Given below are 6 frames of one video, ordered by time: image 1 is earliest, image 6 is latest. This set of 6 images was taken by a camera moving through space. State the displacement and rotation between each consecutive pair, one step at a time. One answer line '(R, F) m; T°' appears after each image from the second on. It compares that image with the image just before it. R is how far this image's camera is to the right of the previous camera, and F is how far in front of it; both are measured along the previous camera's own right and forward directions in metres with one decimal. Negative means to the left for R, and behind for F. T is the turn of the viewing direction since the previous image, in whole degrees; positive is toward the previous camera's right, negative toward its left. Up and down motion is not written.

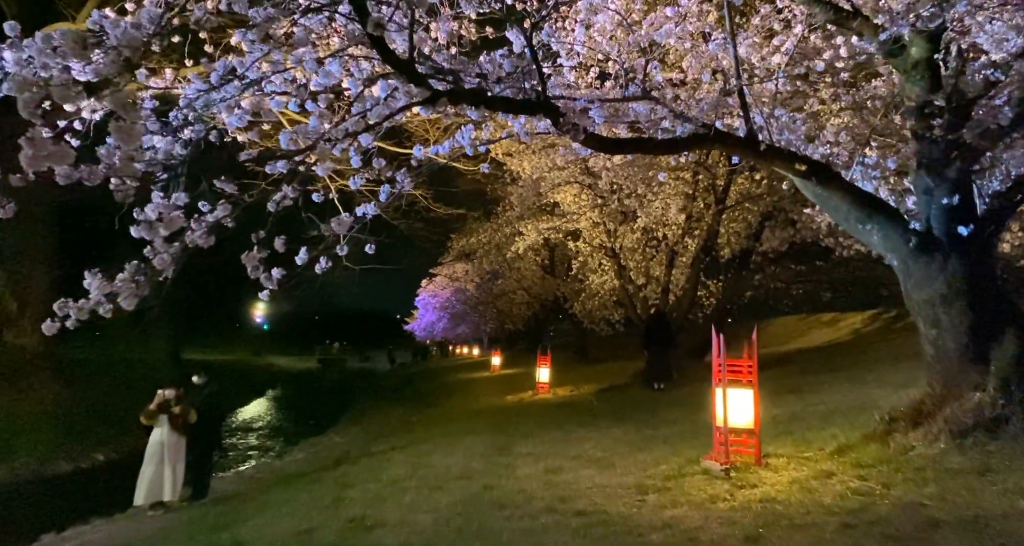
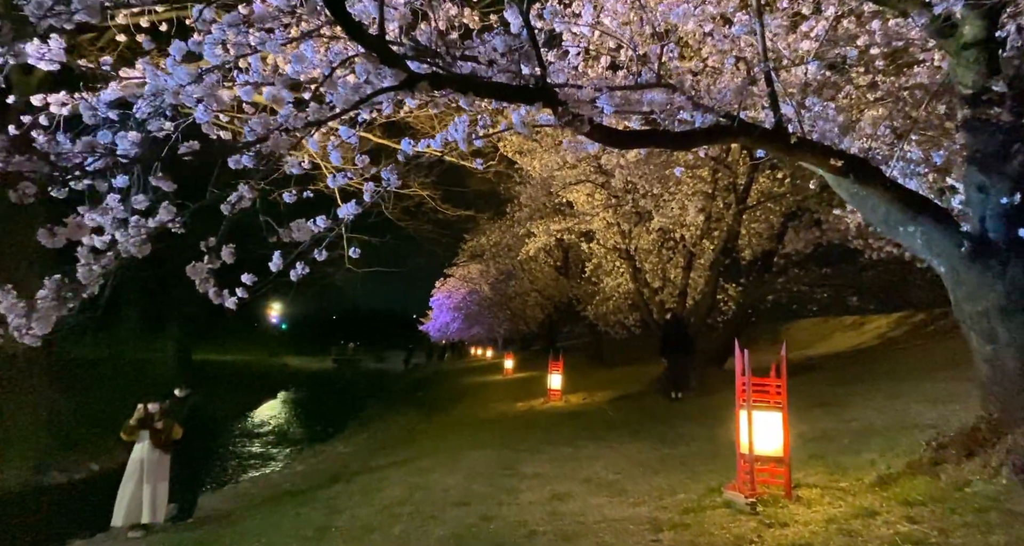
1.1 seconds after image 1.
(+0.1, +0.6) m; -2°
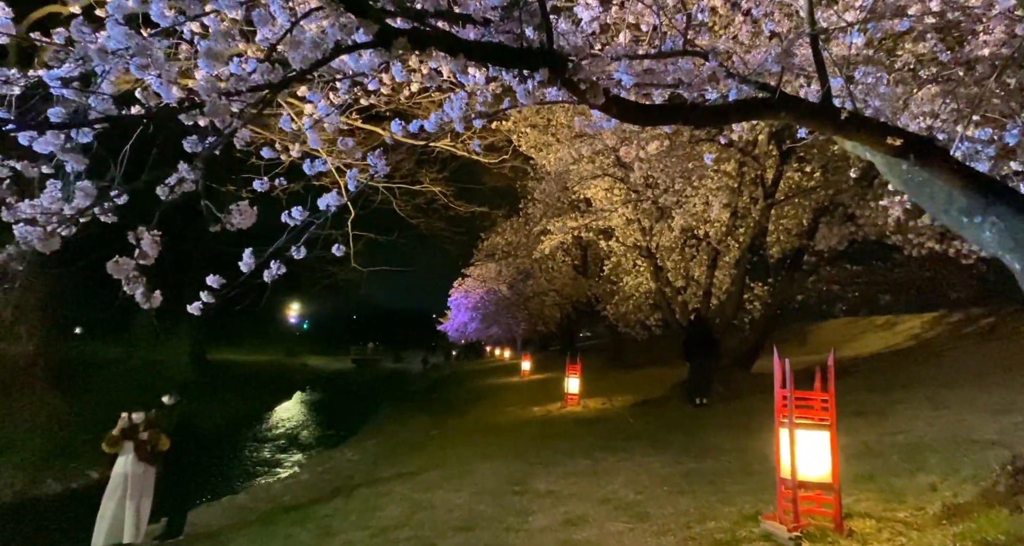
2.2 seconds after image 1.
(+0.1, +0.6) m; -2°
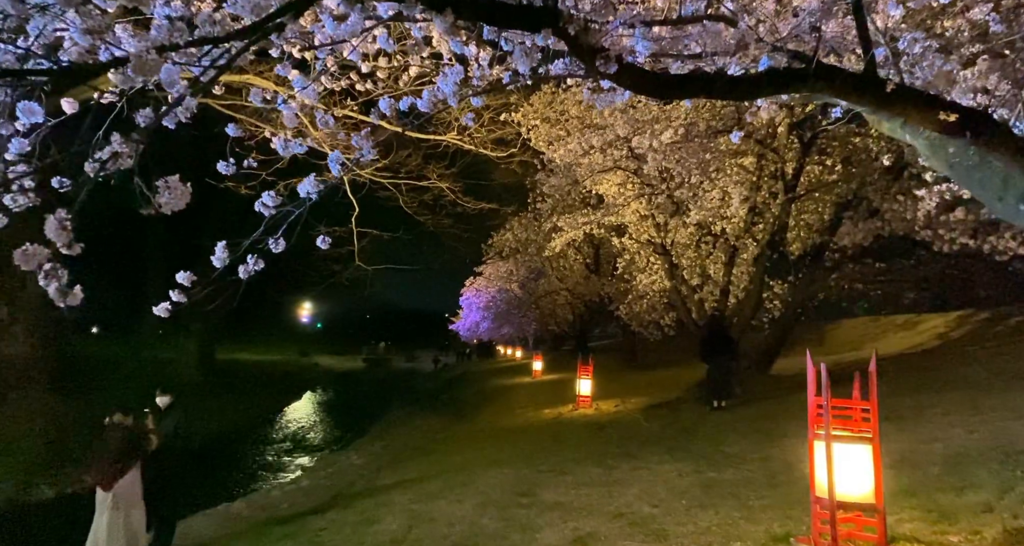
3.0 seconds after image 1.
(+0.1, +0.5) m; -1°
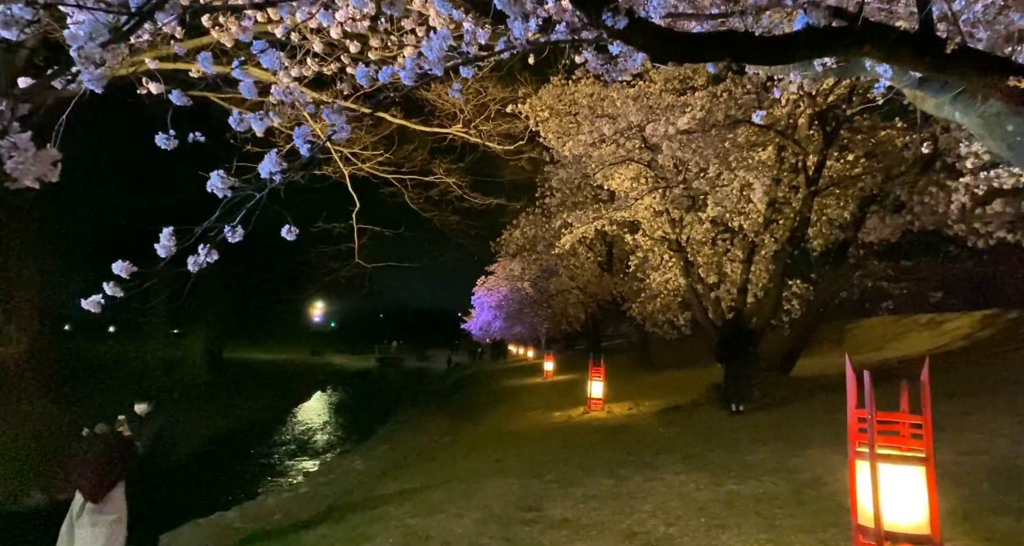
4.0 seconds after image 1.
(+0.1, +0.5) m; -1°
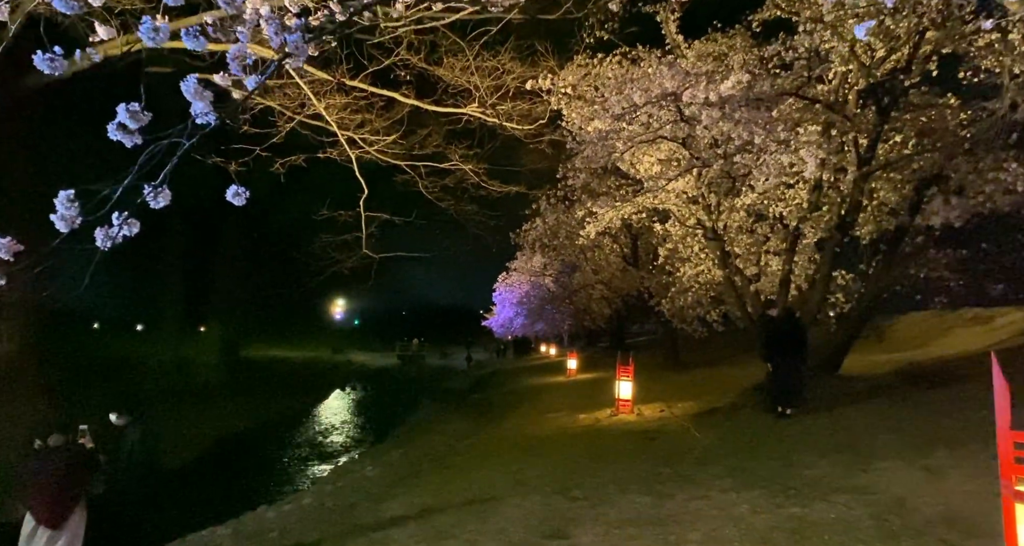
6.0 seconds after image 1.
(0.0, +1.0) m; -2°
